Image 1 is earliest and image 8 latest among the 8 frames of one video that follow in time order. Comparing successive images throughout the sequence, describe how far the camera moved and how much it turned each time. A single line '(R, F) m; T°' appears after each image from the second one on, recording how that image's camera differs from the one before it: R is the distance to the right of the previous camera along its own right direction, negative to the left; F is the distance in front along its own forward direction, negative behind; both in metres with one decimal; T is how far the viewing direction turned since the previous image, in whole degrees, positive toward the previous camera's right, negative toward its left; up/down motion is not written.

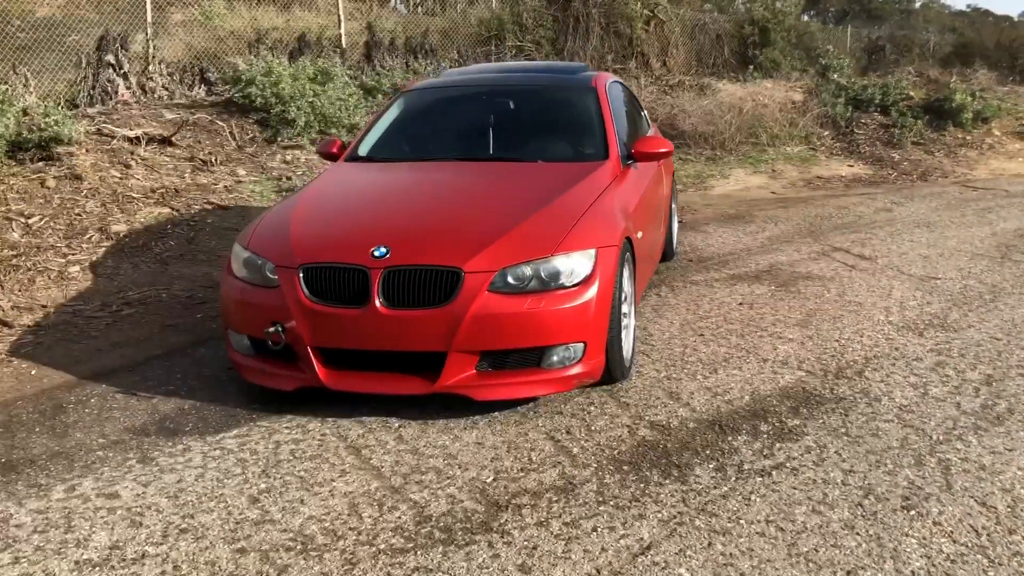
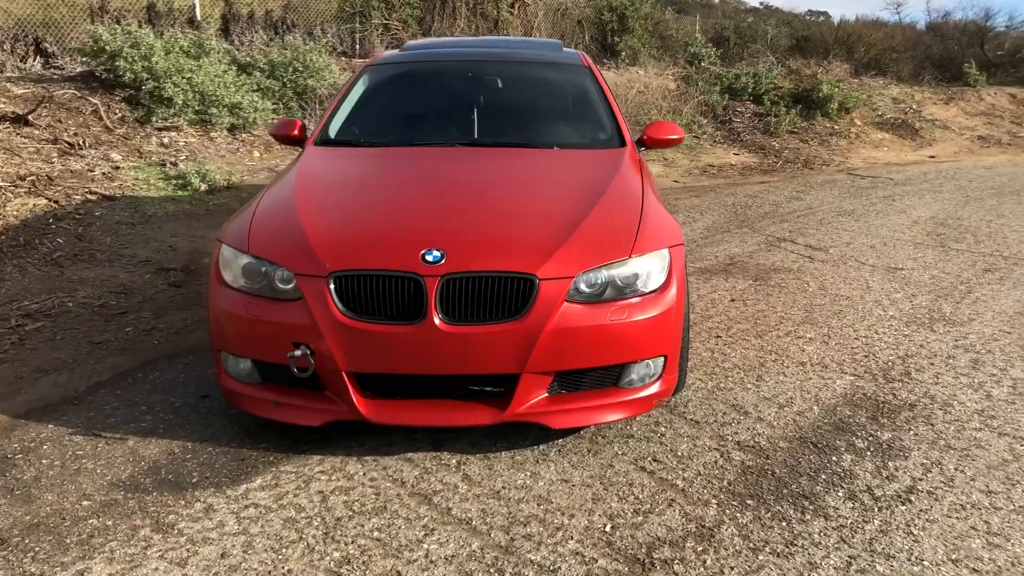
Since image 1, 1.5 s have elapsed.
(-0.8, +0.6) m; +11°
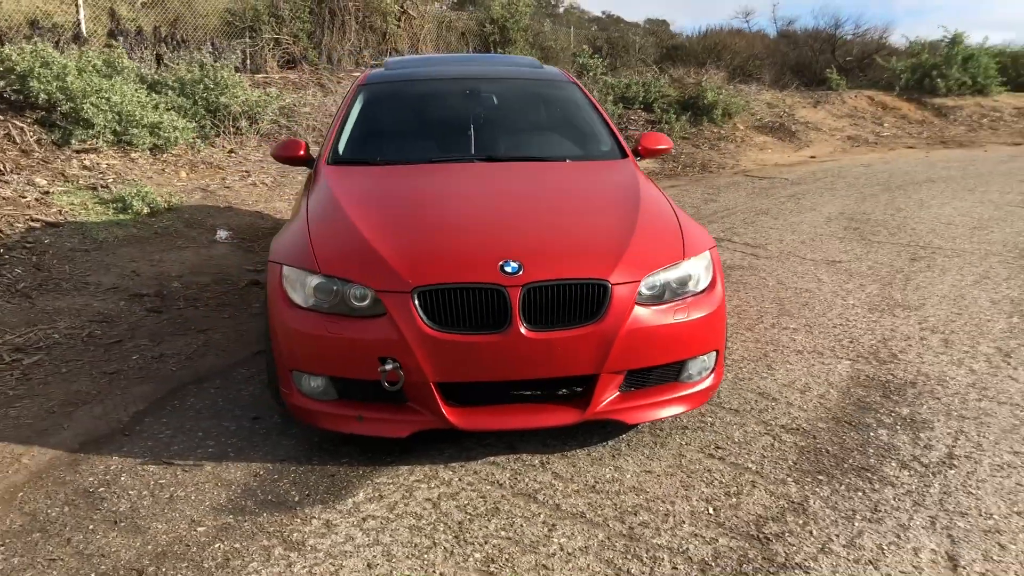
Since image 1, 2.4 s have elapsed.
(-0.7, -0.1) m; +8°
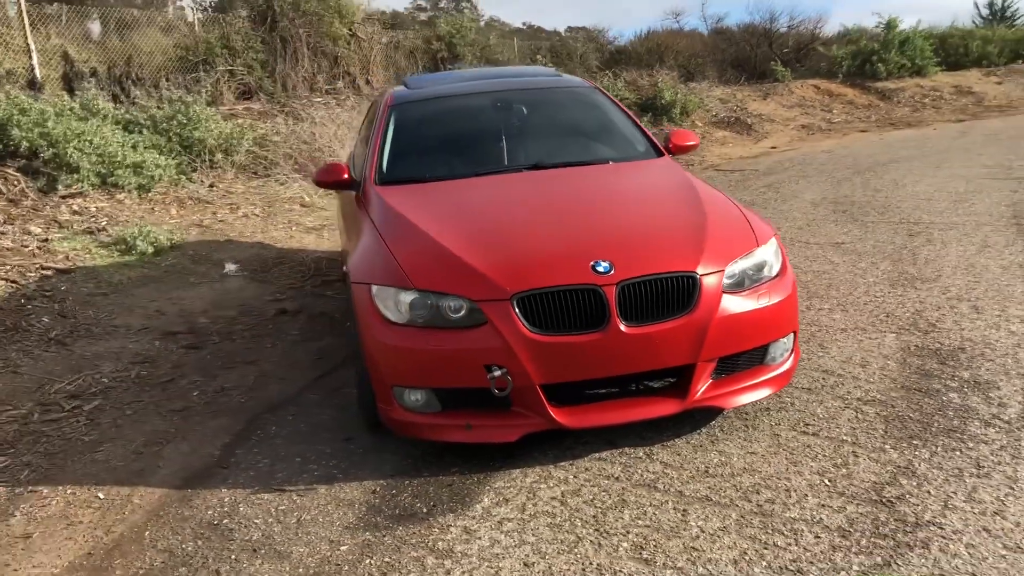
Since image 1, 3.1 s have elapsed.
(-0.5, -0.1) m; +3°
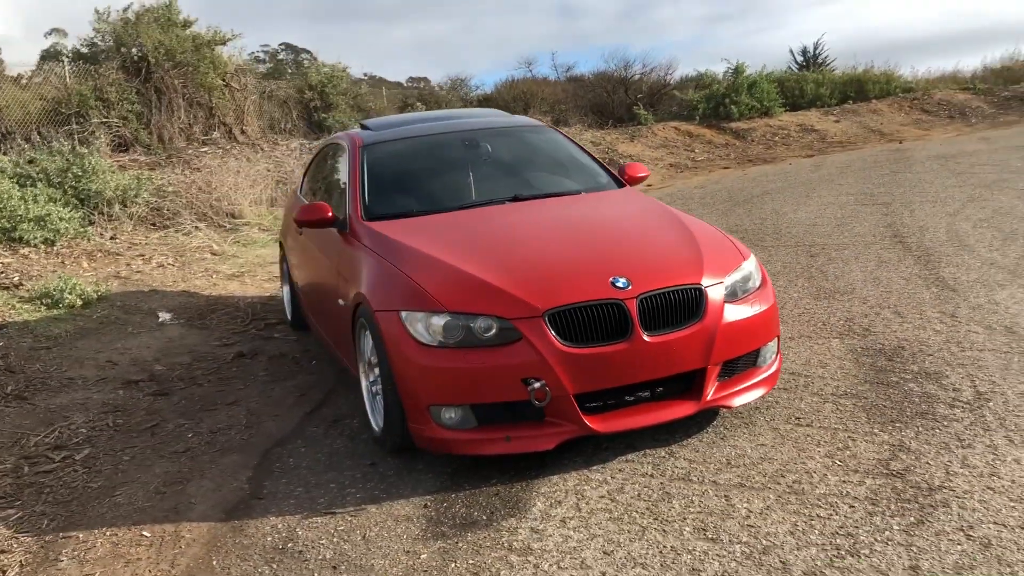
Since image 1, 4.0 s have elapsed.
(-0.6, -0.2) m; +9°
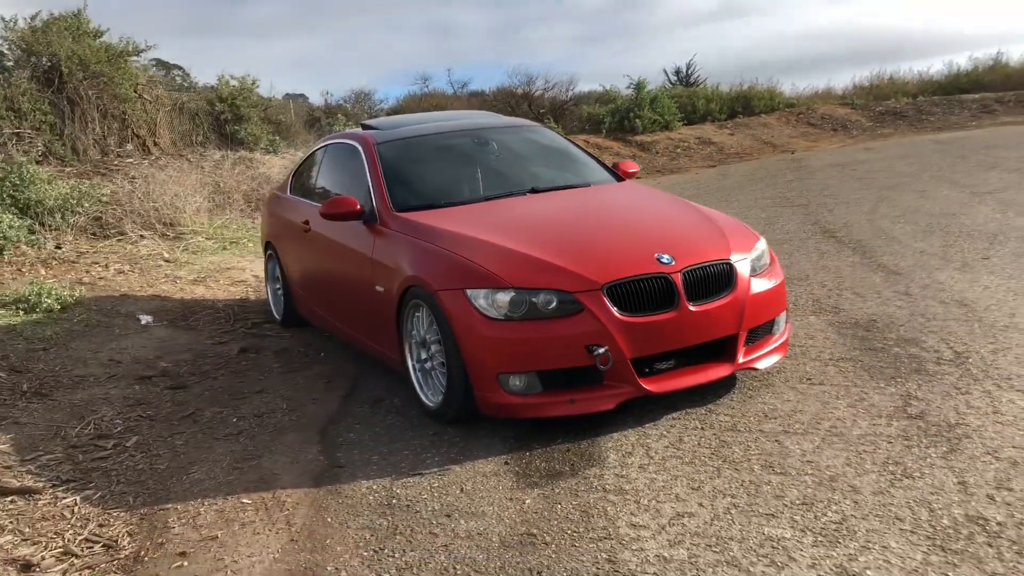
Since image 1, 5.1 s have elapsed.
(-0.7, -0.3) m; +7°
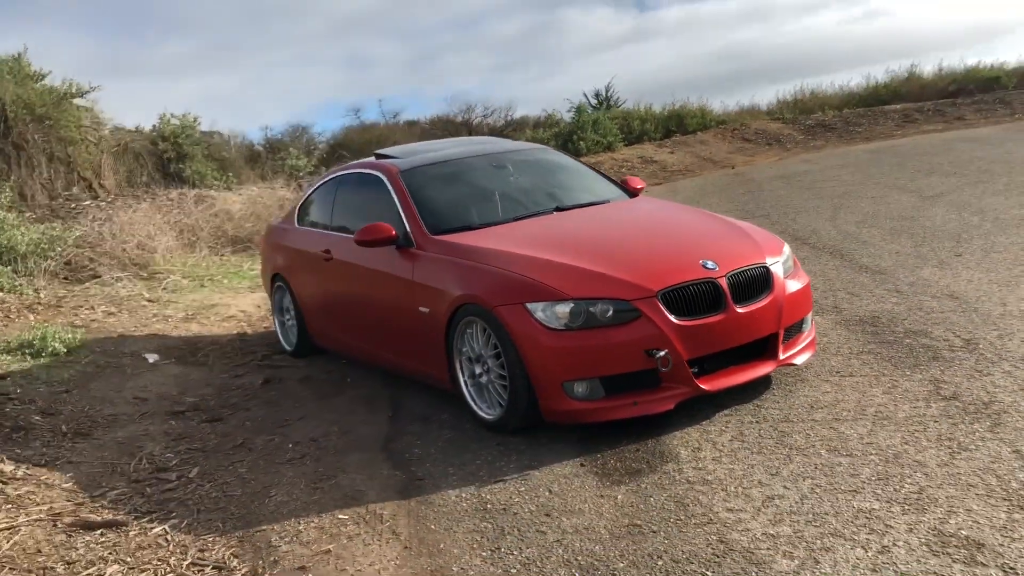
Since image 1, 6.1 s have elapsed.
(-0.5, -0.2) m; +4°
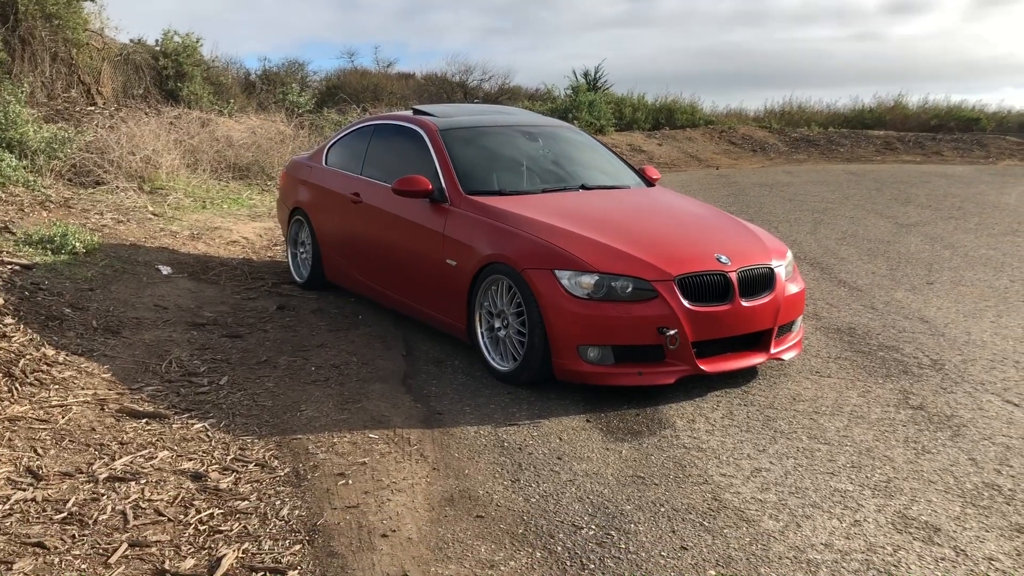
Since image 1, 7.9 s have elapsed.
(-0.3, -0.4) m; +3°
